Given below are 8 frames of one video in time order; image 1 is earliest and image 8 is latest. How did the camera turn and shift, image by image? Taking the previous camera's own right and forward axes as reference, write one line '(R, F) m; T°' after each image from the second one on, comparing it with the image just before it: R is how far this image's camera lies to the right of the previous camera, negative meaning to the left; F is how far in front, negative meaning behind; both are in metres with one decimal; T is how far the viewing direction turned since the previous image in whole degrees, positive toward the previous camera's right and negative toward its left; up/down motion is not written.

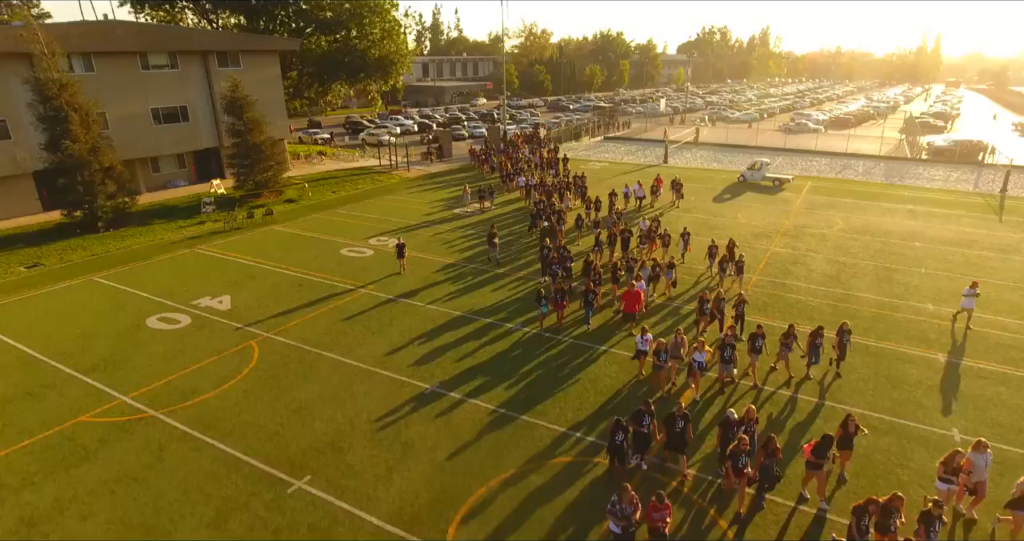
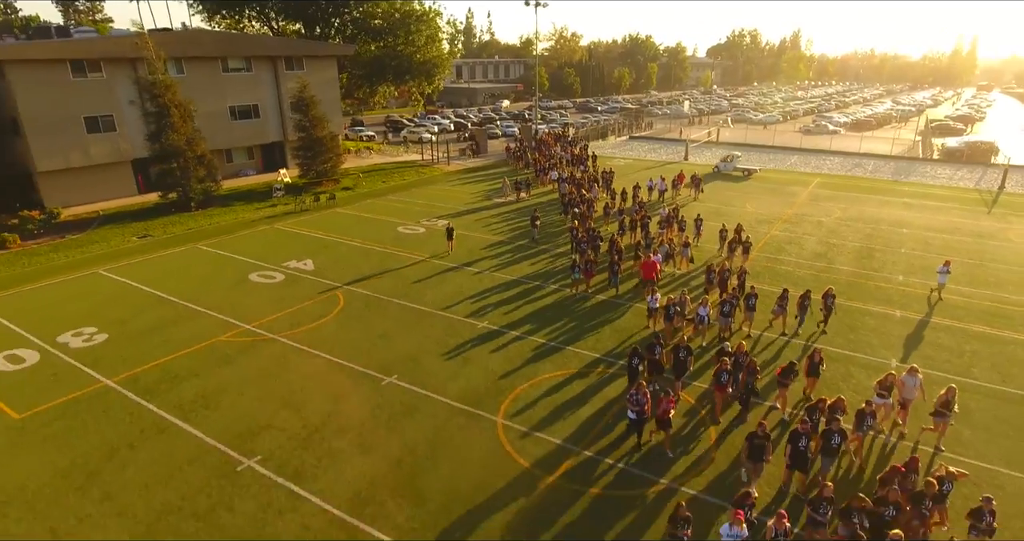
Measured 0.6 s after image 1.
(-0.2, -2.8) m; -2°
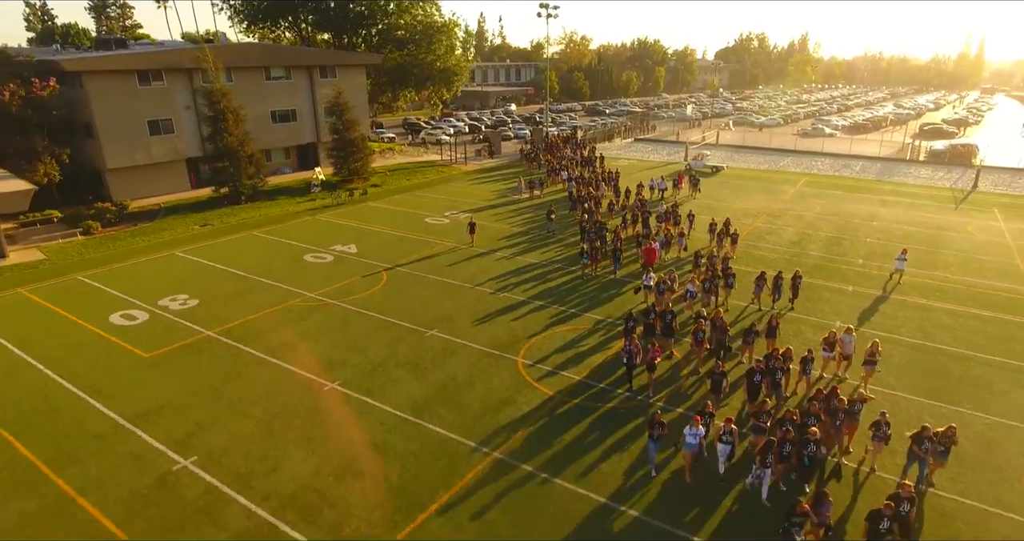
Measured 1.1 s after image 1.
(-0.2, -2.8) m; -1°
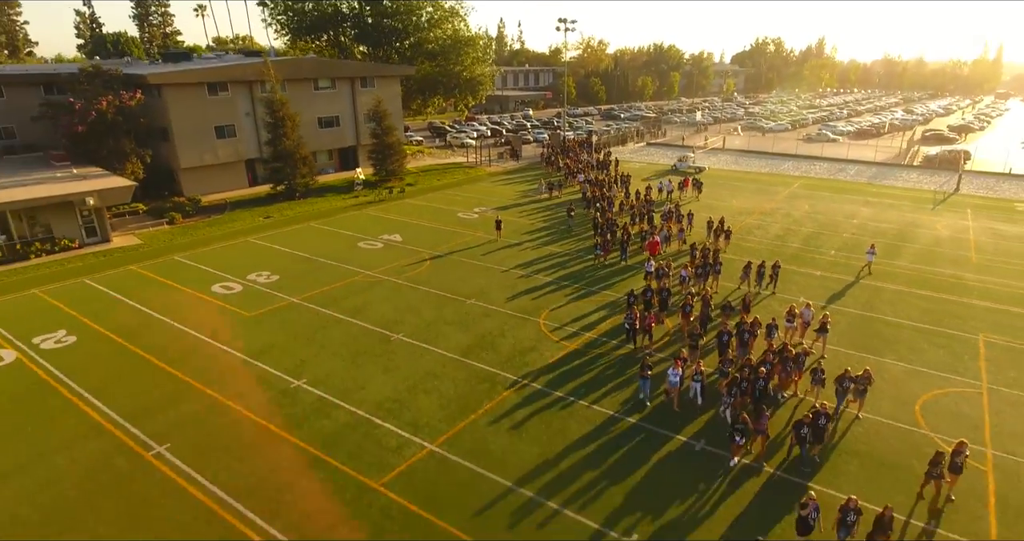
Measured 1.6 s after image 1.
(-0.2, -3.4) m; -1°
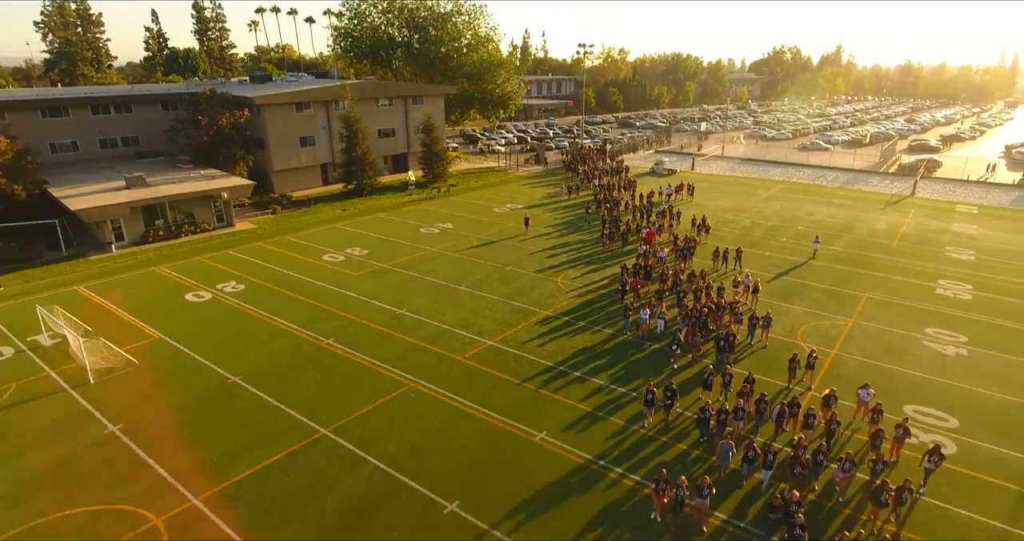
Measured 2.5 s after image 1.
(-0.2, -7.0) m; -2°
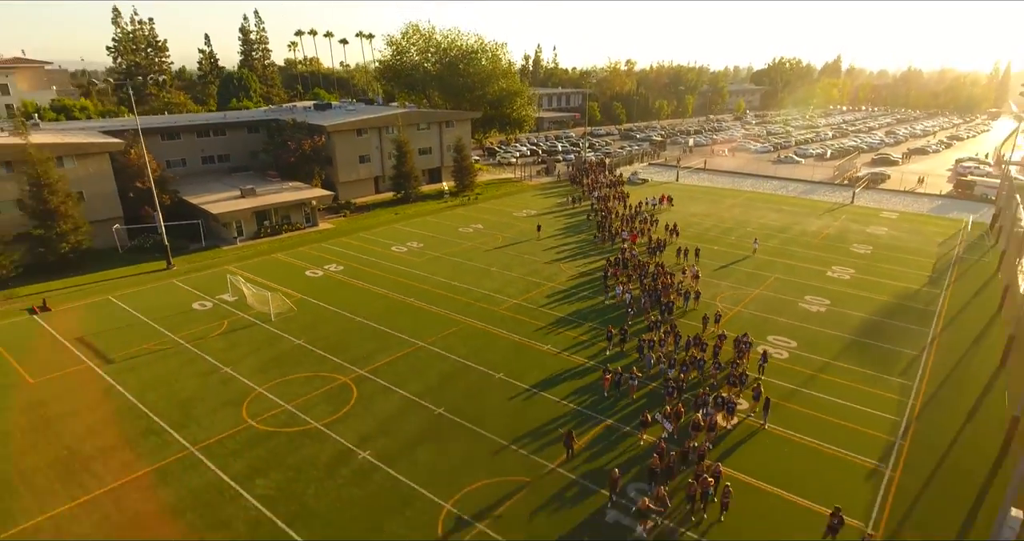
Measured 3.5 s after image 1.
(-0.3, -9.8) m; -1°
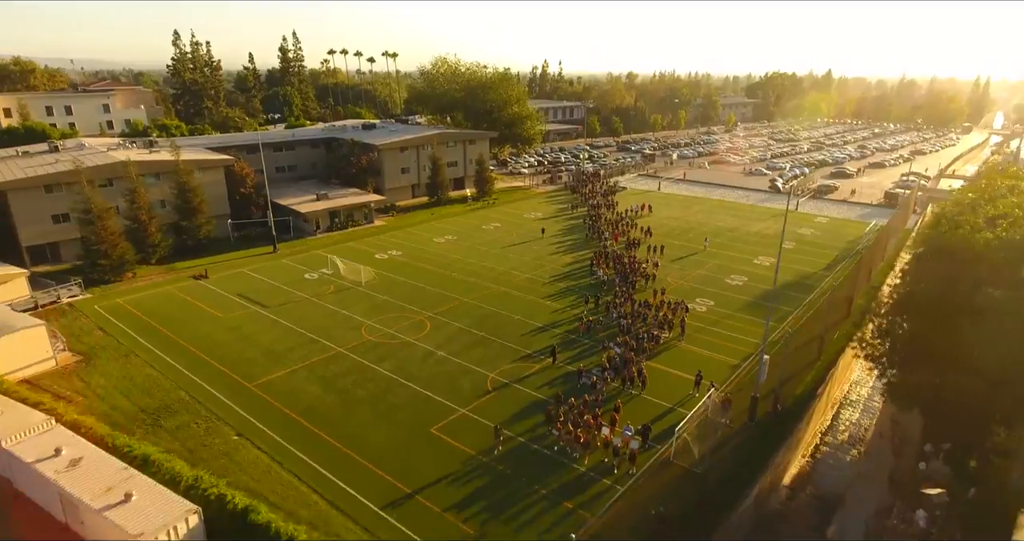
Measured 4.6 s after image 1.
(-0.5, -12.2) m; 0°
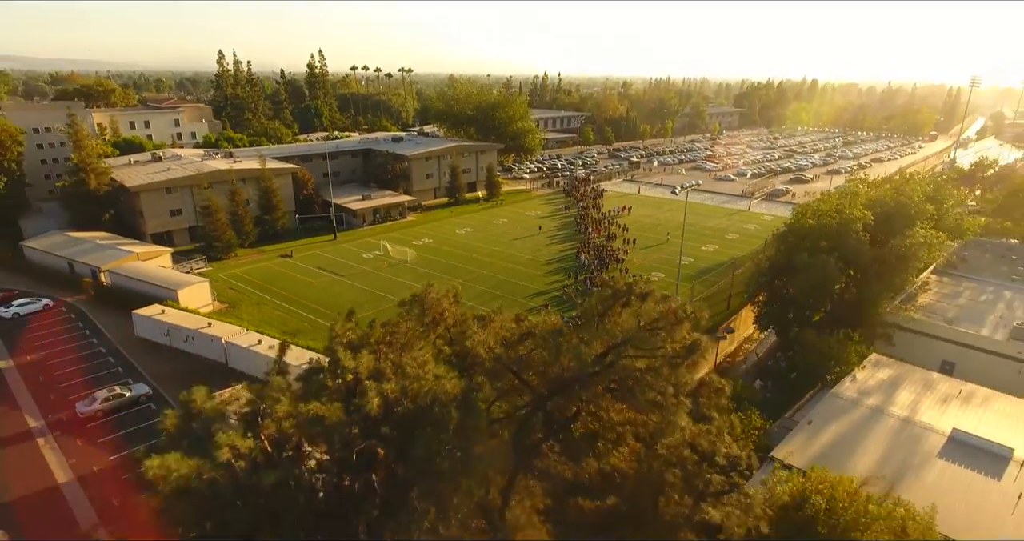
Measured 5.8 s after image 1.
(-0.4, -13.7) m; 0°
